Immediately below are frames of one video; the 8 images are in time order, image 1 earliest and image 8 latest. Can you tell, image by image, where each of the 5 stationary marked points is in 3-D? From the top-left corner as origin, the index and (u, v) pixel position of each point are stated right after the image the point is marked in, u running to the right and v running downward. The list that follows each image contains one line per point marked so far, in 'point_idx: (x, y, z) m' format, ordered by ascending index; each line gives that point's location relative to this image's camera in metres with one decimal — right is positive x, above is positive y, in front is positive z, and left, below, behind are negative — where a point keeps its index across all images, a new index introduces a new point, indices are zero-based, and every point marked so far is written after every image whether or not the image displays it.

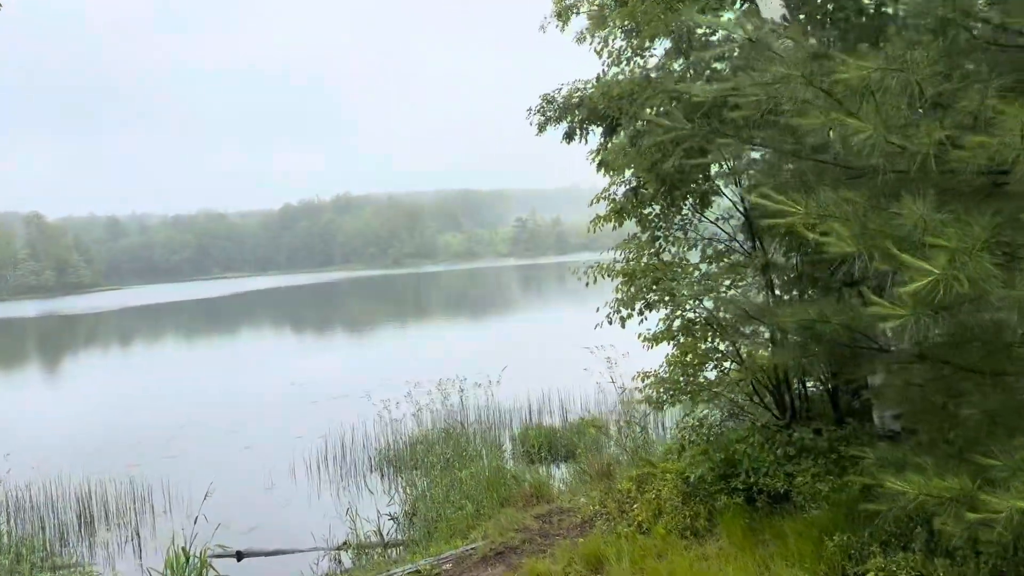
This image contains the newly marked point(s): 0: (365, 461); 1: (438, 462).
0: (-2.2, -2.6, +12.1) m
1: (-0.9, -2.2, +10.1) m
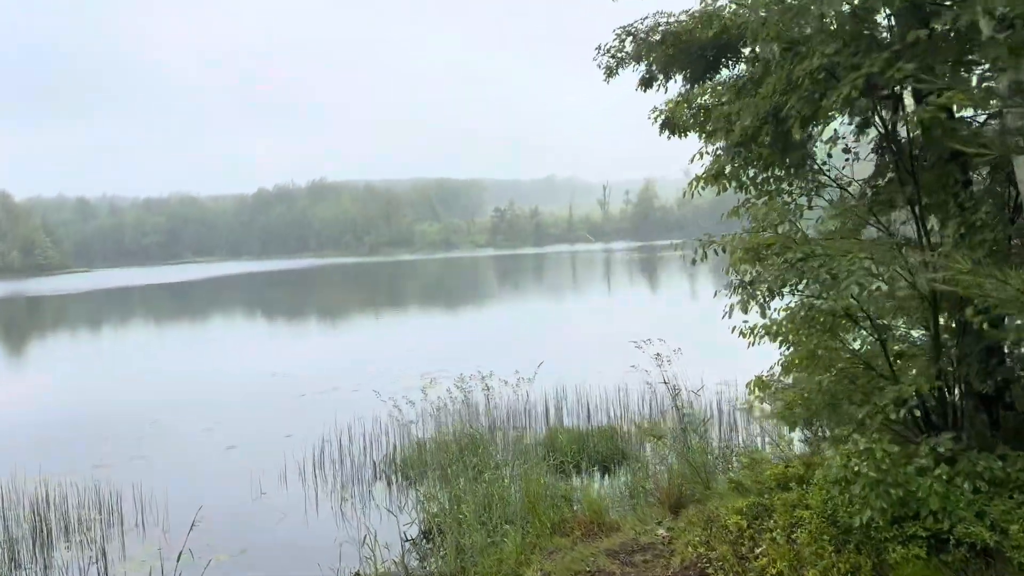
0: (-1.9, -2.3, +10.5) m
1: (-0.5, -2.0, +8.6) m
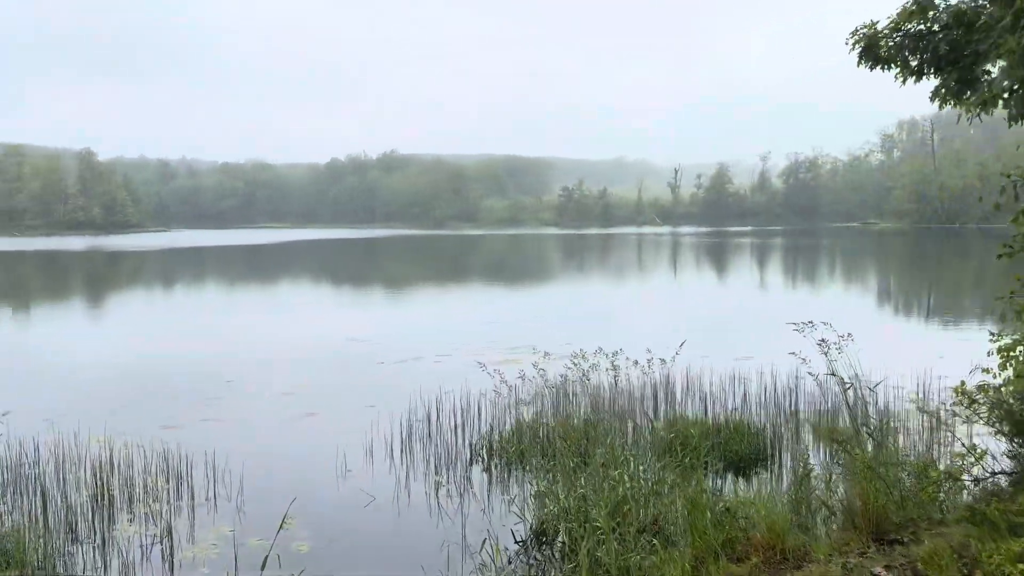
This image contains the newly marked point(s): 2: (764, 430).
0: (-0.5, -1.9, +9.3) m
1: (+0.7, -1.7, +7.2) m
2: (+2.8, -1.6, +9.0) m
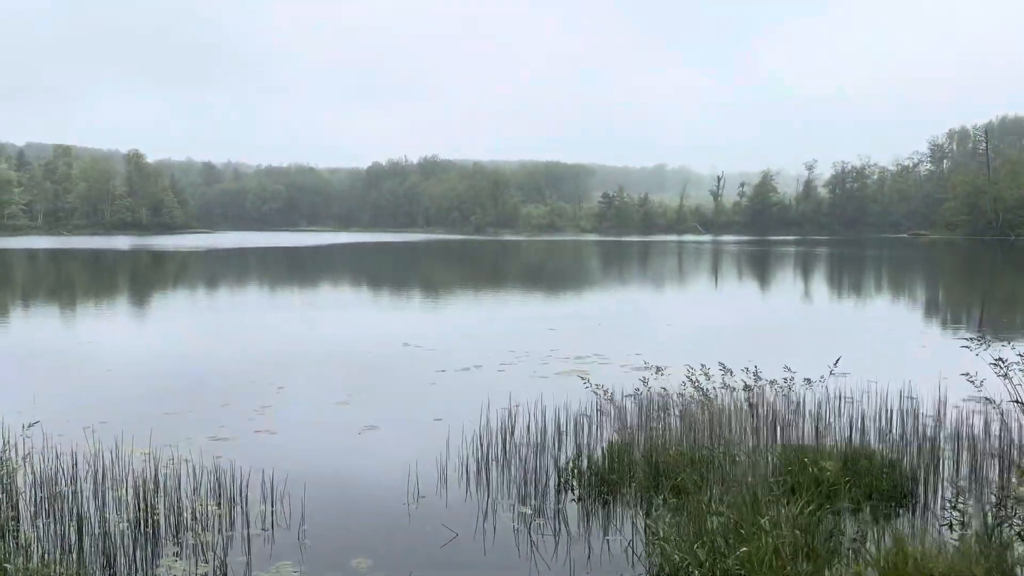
0: (+0.4, -1.9, +8.1) m
1: (+1.5, -1.7, +6.0) m
2: (+3.7, -1.7, +7.7) m
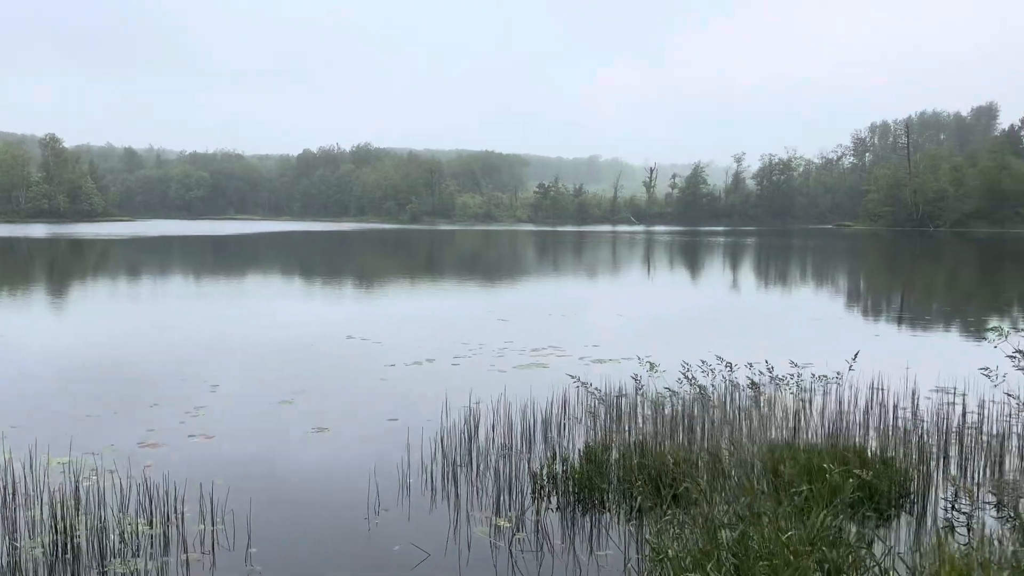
0: (+0.1, -1.8, +7.4) m
1: (+1.4, -1.6, +5.4) m
2: (+3.5, -1.6, +7.3) m
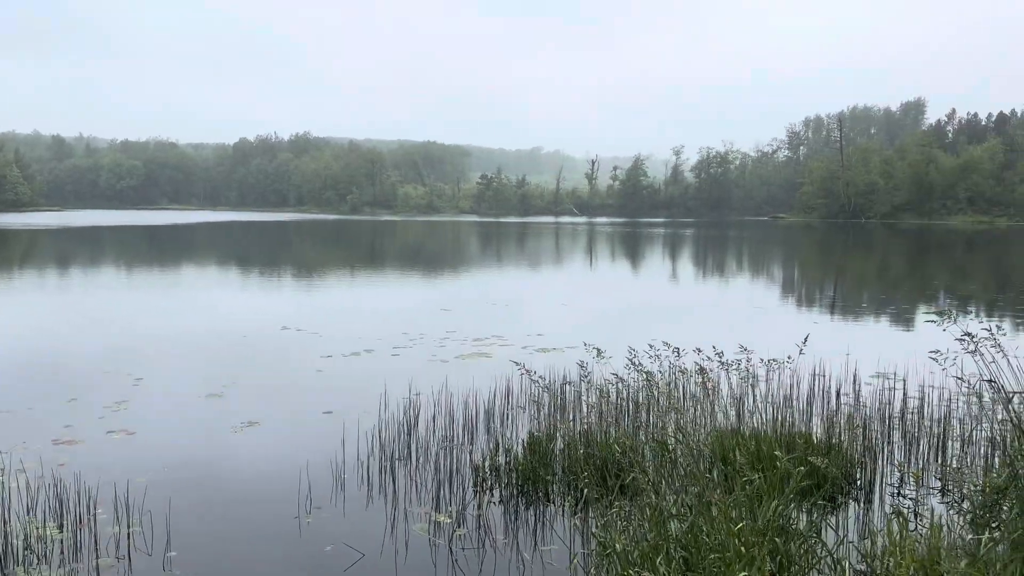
0: (-0.4, -1.6, +7.1) m
1: (+1.0, -1.5, +5.2) m
2: (+3.0, -1.5, +7.2) m
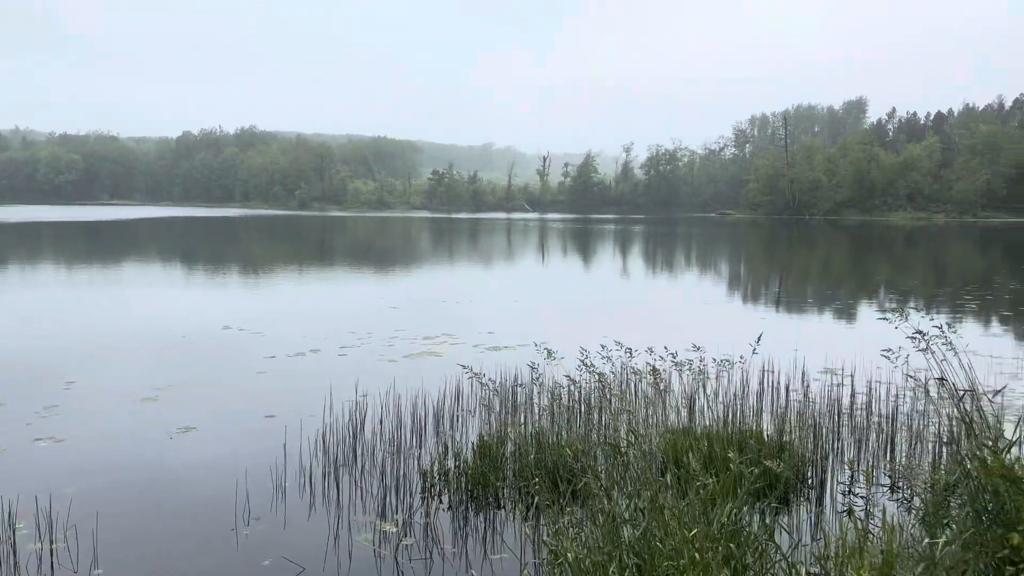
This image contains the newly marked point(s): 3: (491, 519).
0: (-0.8, -1.6, +6.9) m
1: (+0.7, -1.5, +5.0) m
2: (+2.5, -1.4, +7.1) m
3: (-0.2, -1.7, +6.2) m
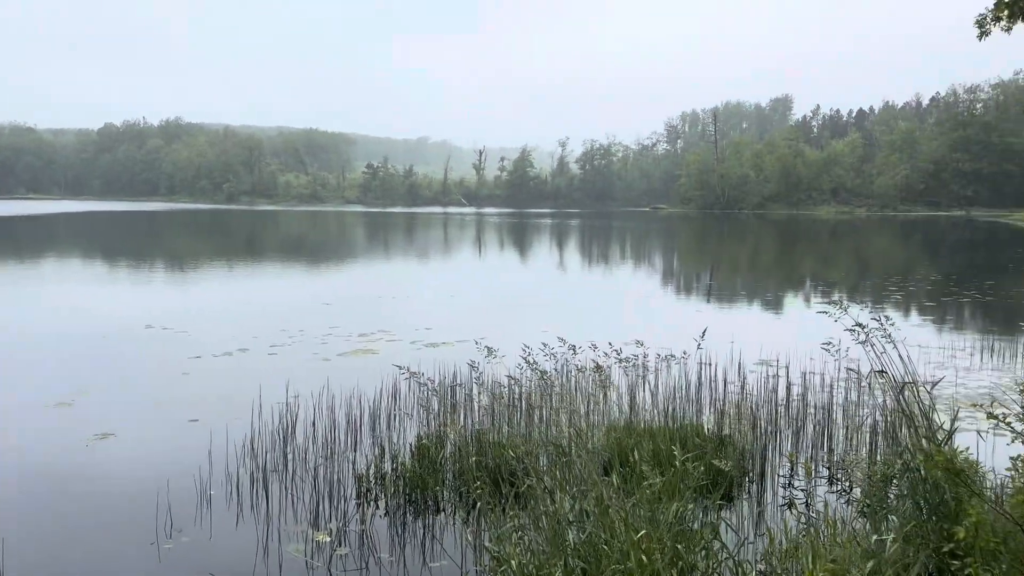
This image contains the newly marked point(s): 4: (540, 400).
0: (-1.3, -1.6, +6.6) m
1: (+0.4, -1.4, +4.9) m
2: (+2.0, -1.4, +7.1) m
3: (-0.6, -1.7, +6.0) m
4: (+0.2, -1.0, +7.5) m
